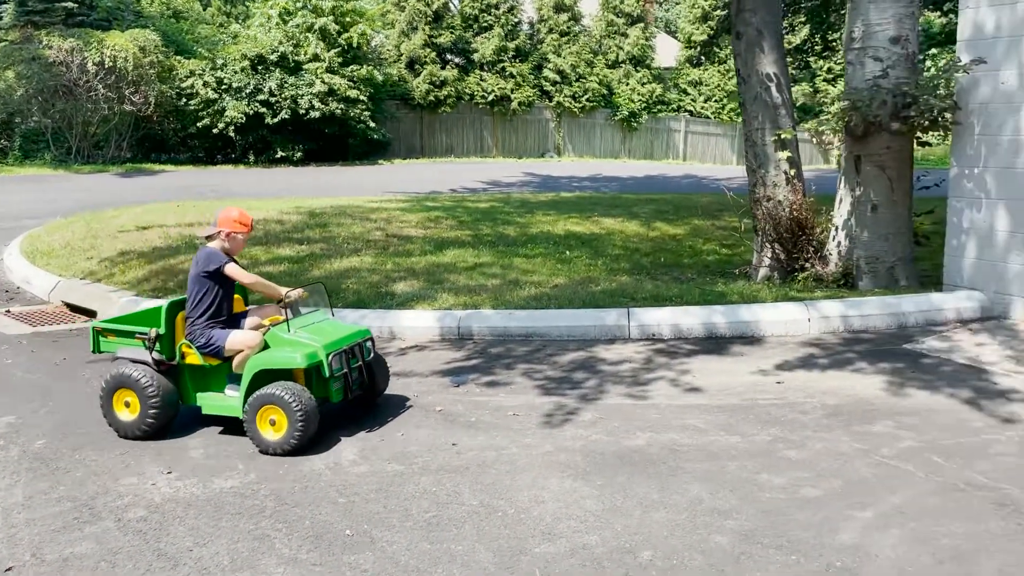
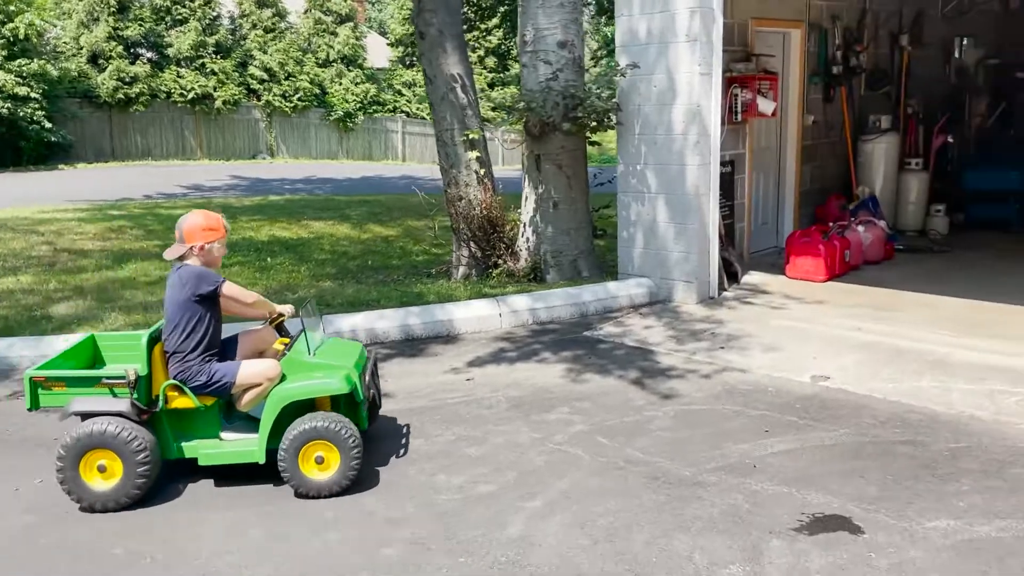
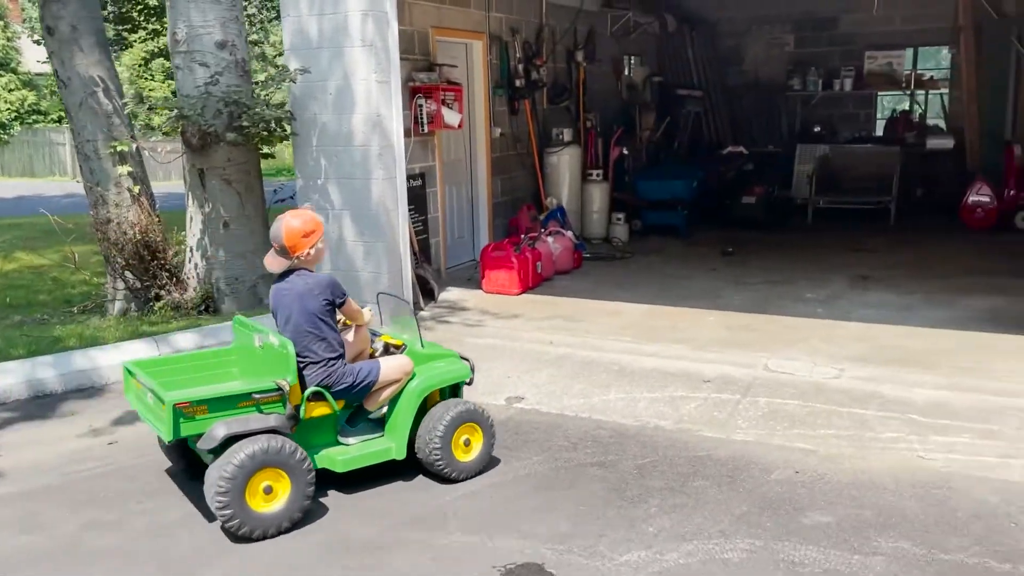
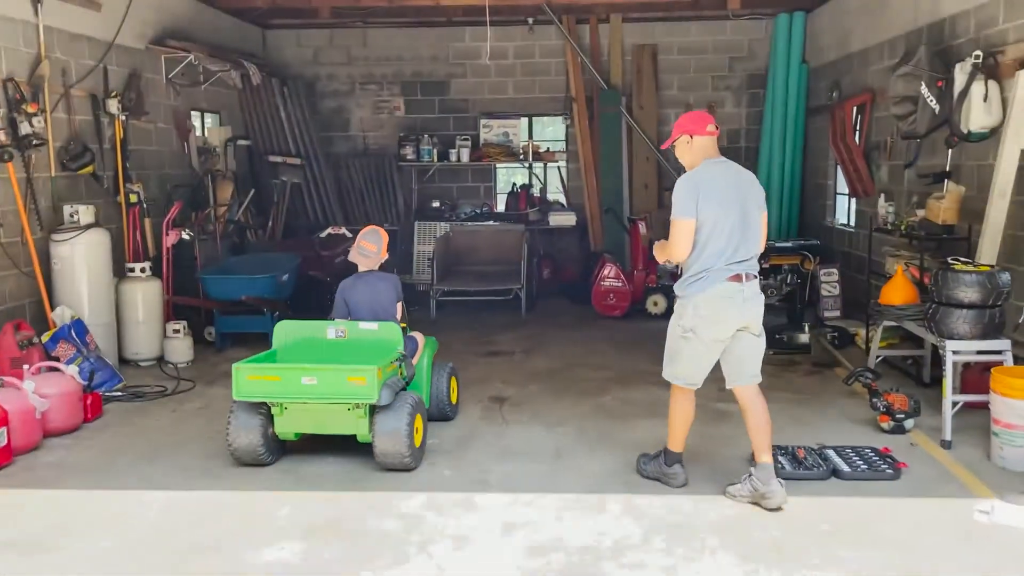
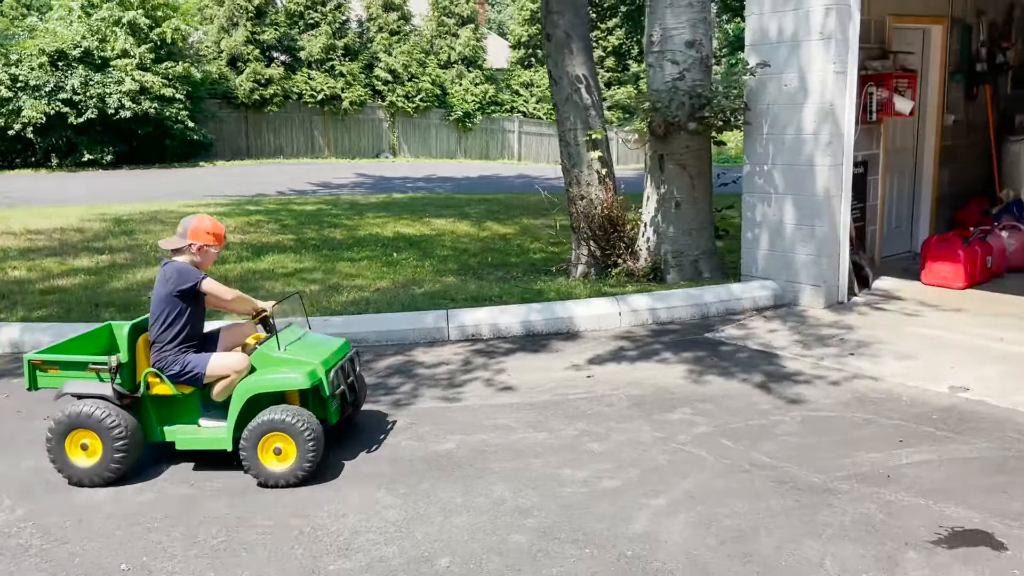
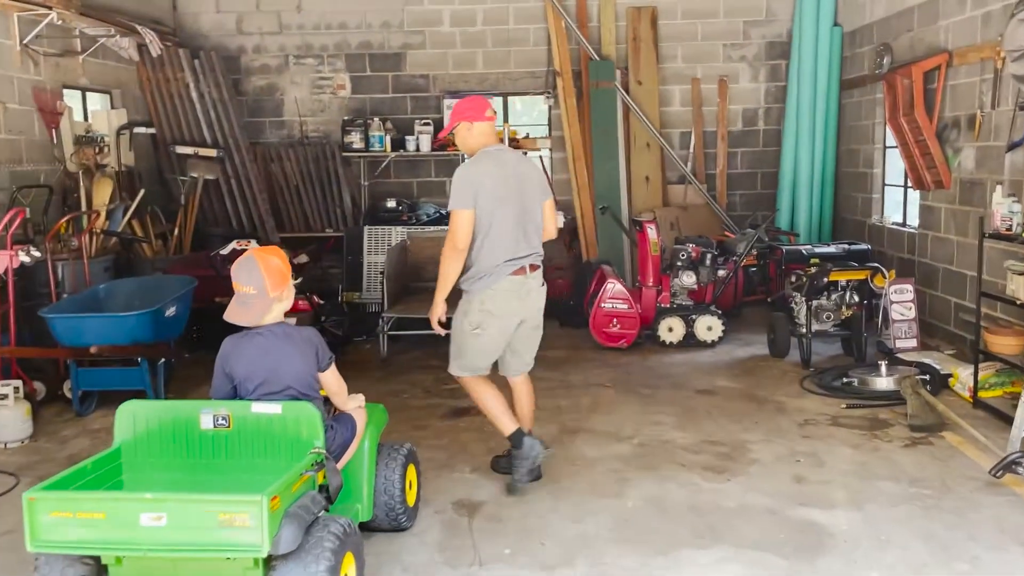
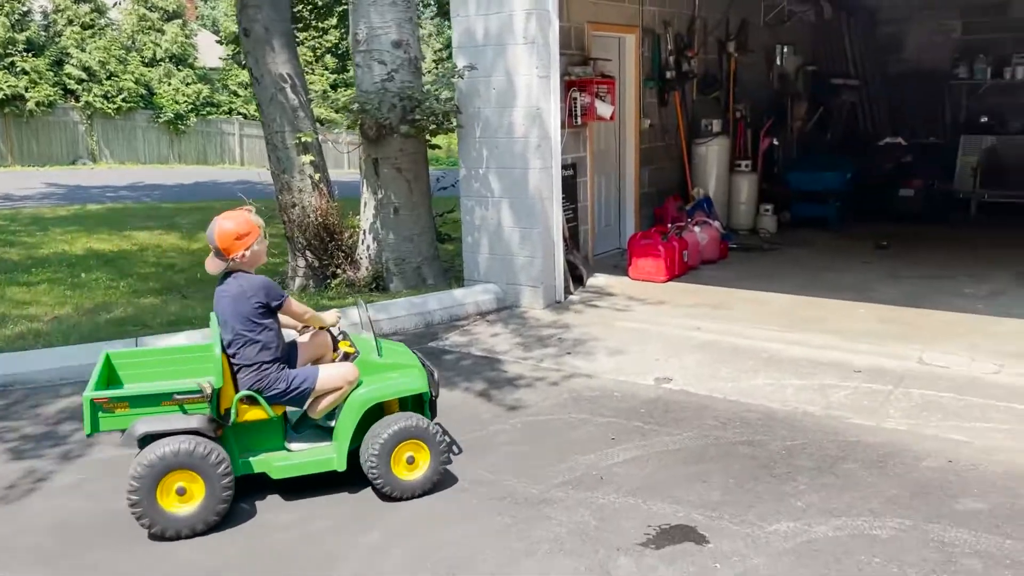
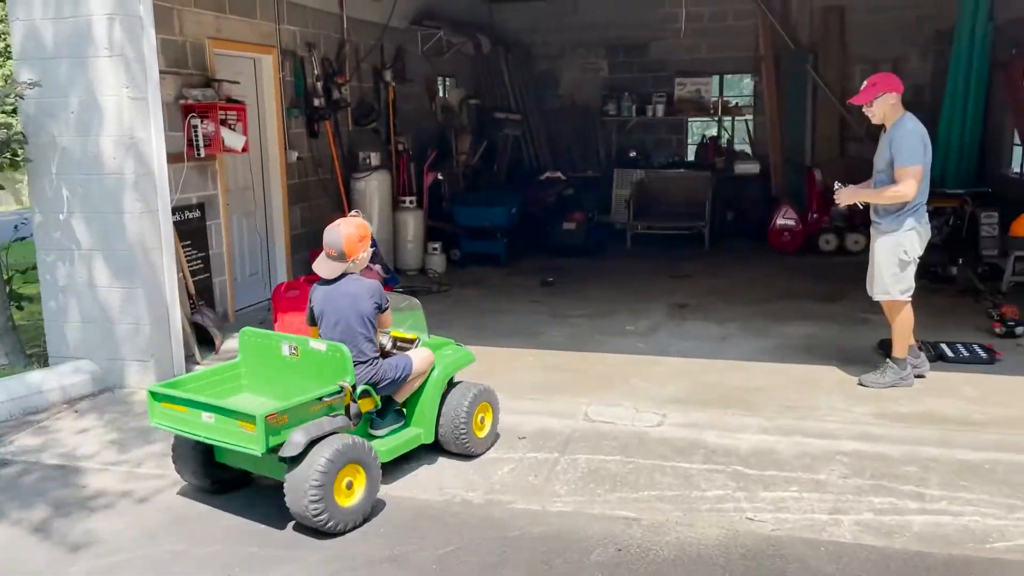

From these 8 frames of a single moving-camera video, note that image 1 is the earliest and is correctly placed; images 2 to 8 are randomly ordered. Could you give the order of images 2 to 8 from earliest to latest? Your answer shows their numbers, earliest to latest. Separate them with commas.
5, 2, 7, 3, 8, 4, 6
